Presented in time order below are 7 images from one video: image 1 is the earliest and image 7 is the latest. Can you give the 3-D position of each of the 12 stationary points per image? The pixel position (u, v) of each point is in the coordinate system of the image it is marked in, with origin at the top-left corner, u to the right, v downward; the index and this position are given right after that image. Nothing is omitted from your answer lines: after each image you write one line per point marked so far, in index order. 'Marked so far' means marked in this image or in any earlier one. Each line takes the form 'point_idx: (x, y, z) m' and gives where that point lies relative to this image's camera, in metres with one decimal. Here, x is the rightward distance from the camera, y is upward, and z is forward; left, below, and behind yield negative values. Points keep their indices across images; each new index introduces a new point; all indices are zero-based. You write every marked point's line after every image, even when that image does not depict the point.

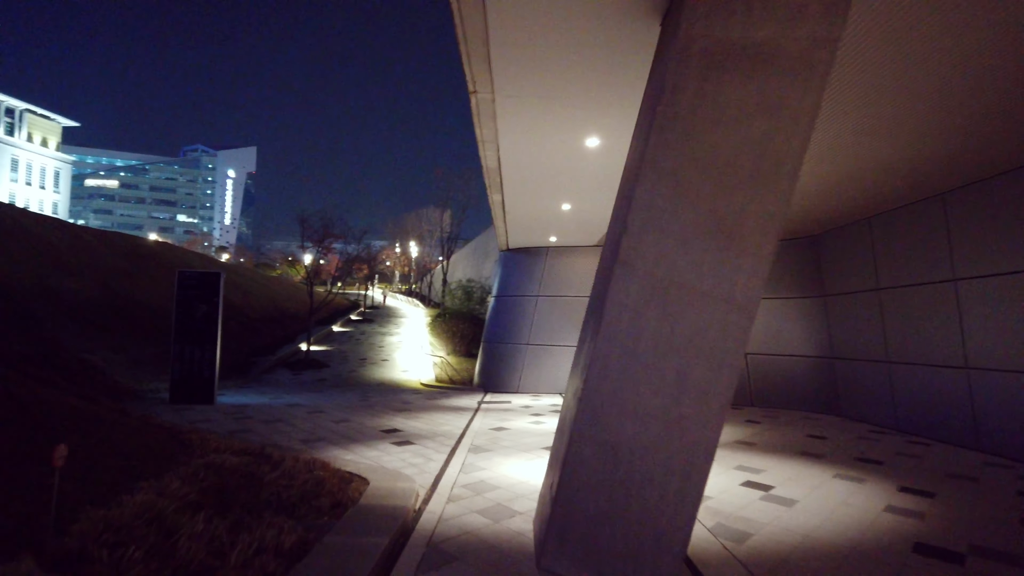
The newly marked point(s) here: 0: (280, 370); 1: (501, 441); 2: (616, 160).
0: (-6.0, -2.1, +18.9) m
1: (-0.1, -1.8, +8.6) m
2: (+1.1, +1.4, +7.9) m
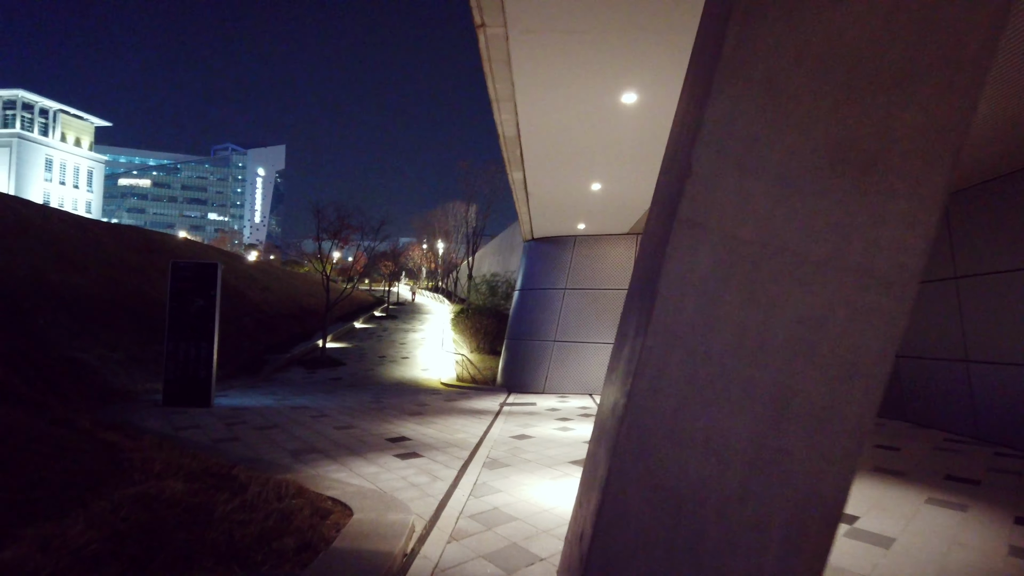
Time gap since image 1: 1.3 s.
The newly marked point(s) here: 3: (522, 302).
0: (-5.4, -2.0, +17.9) m
1: (+0.1, -1.7, +7.4) m
2: (+1.3, +1.6, +6.7) m
3: (+0.2, -0.3, +15.8) m
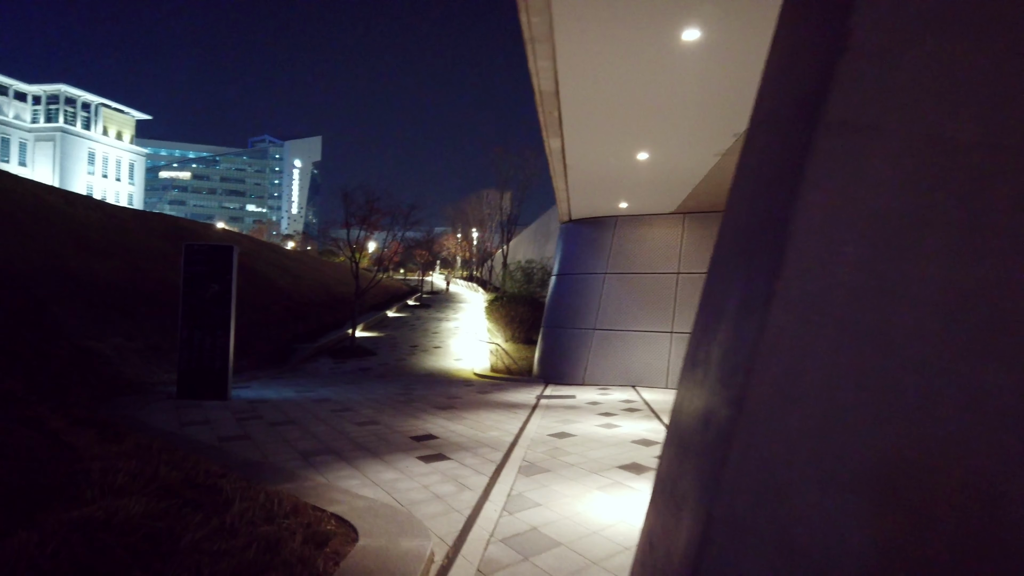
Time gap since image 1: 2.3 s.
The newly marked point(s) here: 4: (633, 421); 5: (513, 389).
0: (-4.5, -1.7, +17.3) m
1: (+0.5, -1.5, +6.6) m
2: (+1.6, +1.7, +5.7) m
3: (+1.0, 0.0, +14.8) m
4: (+1.5, -1.6, +8.9) m
5: (0.0, -1.8, +13.0) m
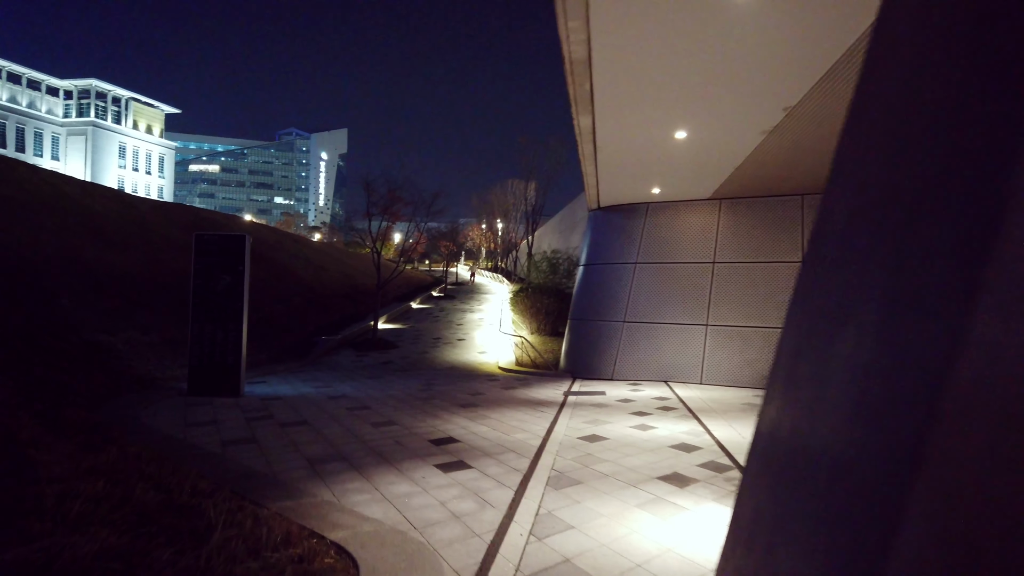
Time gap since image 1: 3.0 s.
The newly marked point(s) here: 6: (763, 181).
0: (-3.9, -1.5, +16.9) m
1: (+0.7, -1.4, +5.9) m
2: (+1.8, +1.8, +5.0) m
3: (+1.5, +0.2, +14.2) m
4: (+1.8, -1.5, +8.3) m
5: (+0.5, -1.7, +12.4) m
6: (+3.7, +1.6, +10.8) m
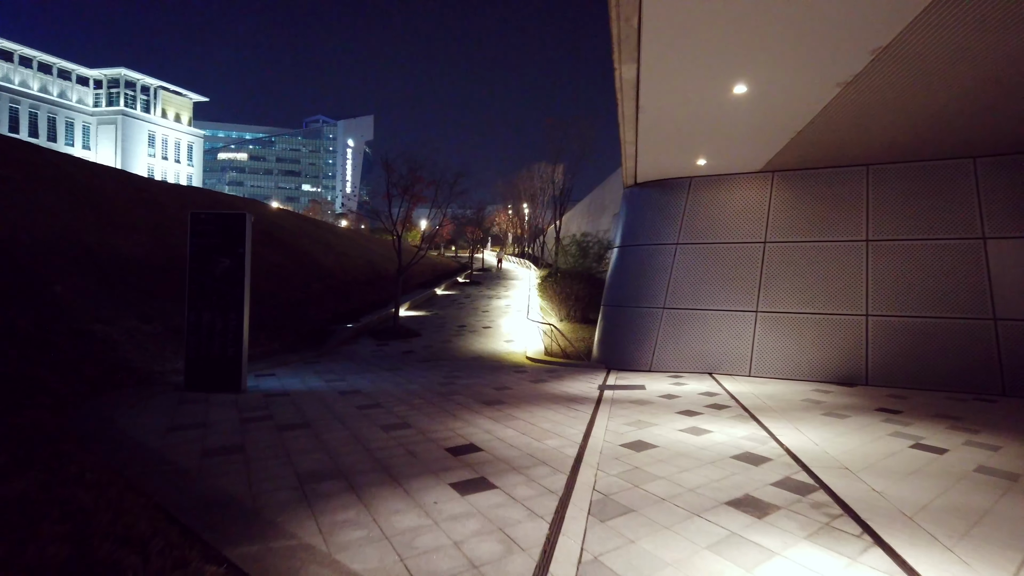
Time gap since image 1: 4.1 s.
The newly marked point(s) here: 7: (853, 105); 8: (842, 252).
0: (-3.3, -1.2, +16.0) m
1: (+0.9, -1.3, +4.9) m
2: (+2.0, +1.9, +3.8) m
3: (+2.0, +0.5, +13.1) m
4: (+2.1, -1.3, +7.2) m
5: (+0.9, -1.4, +11.4) m
6: (+4.1, +1.8, +9.5) m
7: (+3.5, +1.8, +7.4) m
8: (+4.7, +0.5, +10.5) m
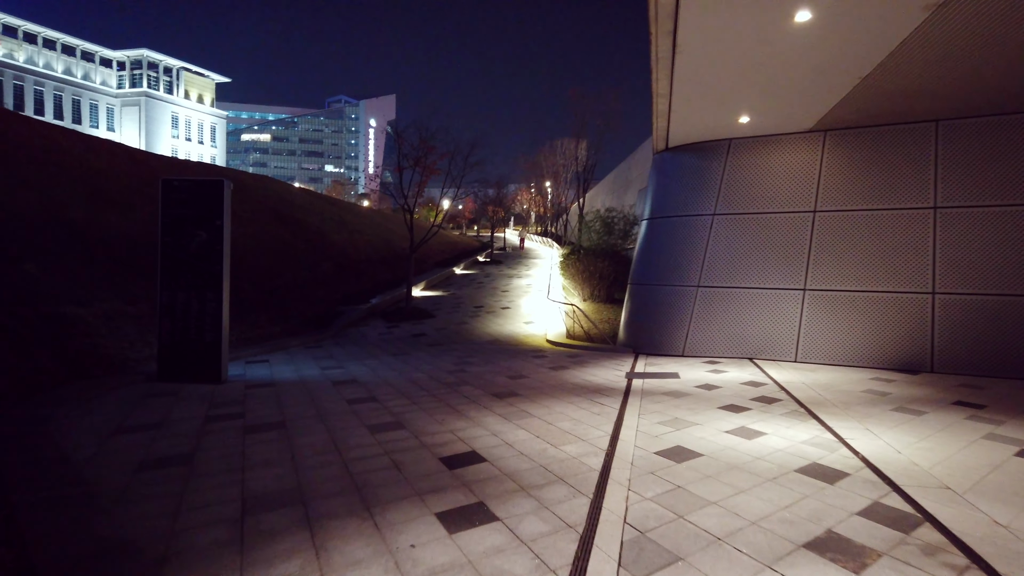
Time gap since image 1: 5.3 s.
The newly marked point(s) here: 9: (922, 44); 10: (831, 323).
0: (-2.9, -0.7, +15.0) m
1: (+1.0, -1.1, +3.8) m
2: (+2.0, +2.1, +2.6) m
3: (+2.3, +0.8, +11.9) m
4: (+2.2, -1.1, +6.0) m
5: (+1.2, -1.1, +10.3) m
6: (+4.3, +2.1, +8.2) m
7: (+3.6, +2.1, +6.1) m
8: (+5.0, +0.8, +9.2) m
9: (+3.5, +2.1, +6.2) m
10: (+4.2, -0.5, +9.5) m
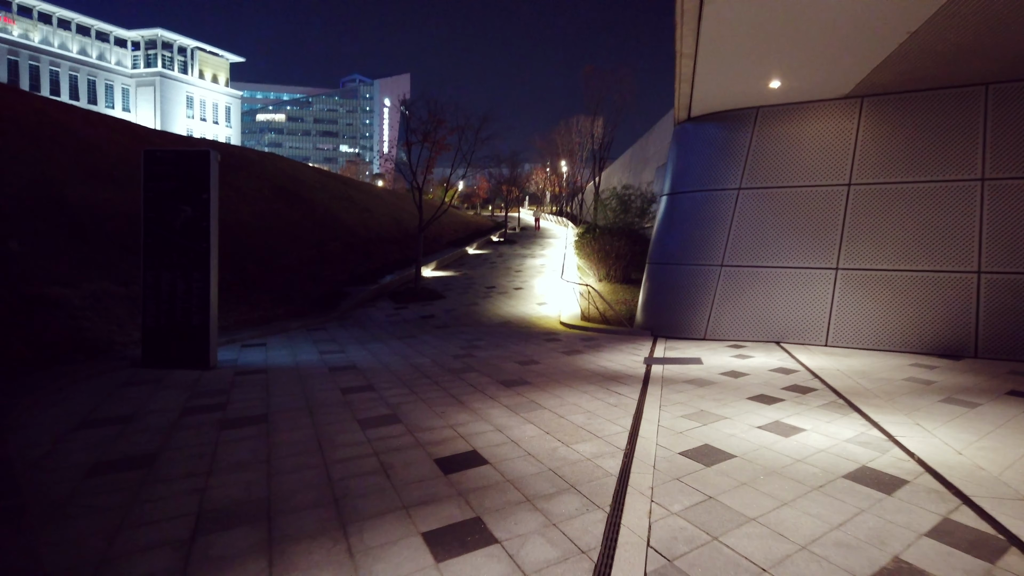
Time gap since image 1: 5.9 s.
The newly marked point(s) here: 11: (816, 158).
0: (-2.6, -0.3, +14.5) m
1: (+1.0, -1.0, +3.2) m
2: (+2.0, +2.1, +1.9) m
3: (+2.5, +1.2, +11.2) m
4: (+2.3, -0.9, +5.4) m
5: (+1.3, -0.8, +9.7) m
6: (+4.4, +2.3, +7.5) m
7: (+3.6, +2.2, +5.3) m
8: (+5.1, +1.1, +8.4) m
9: (+3.5, +2.2, +5.4) m
10: (+4.3, -0.2, +8.8) m
11: (+4.0, +1.7, +9.5) m
